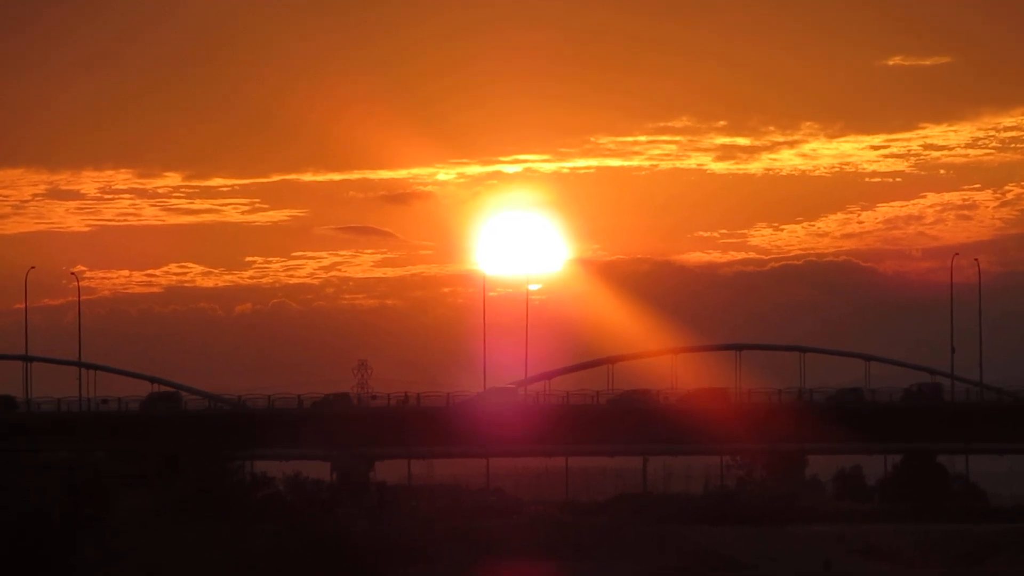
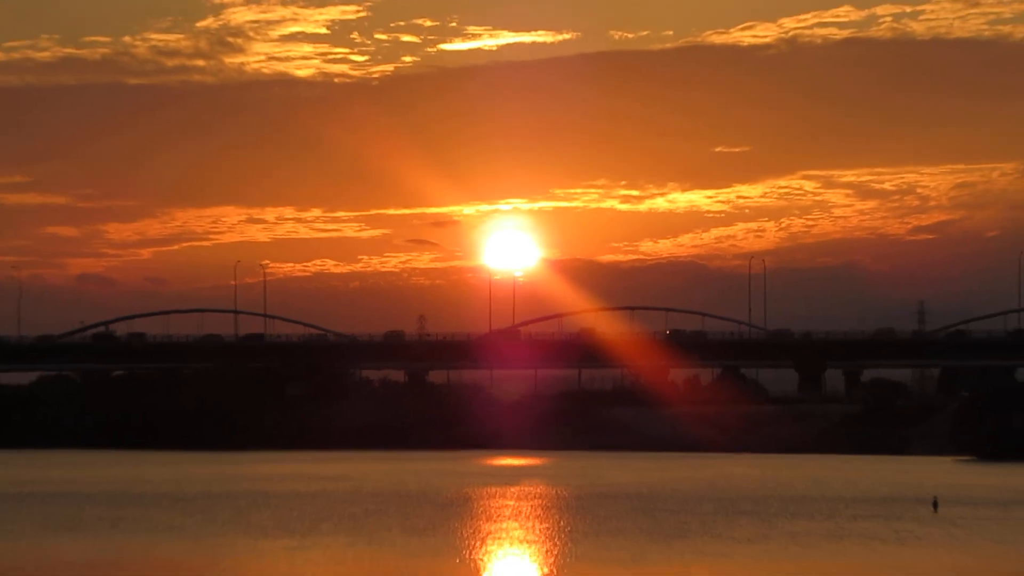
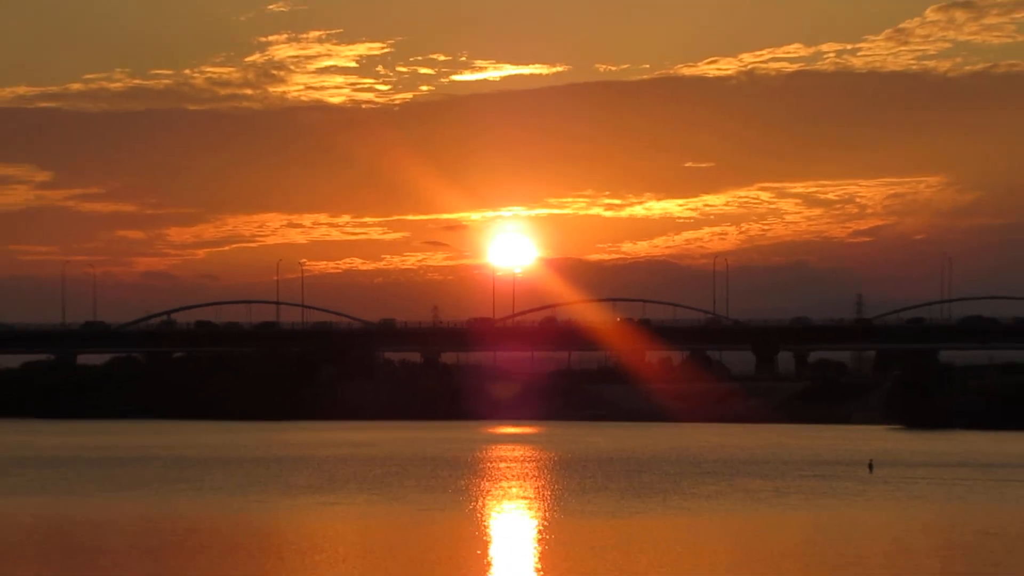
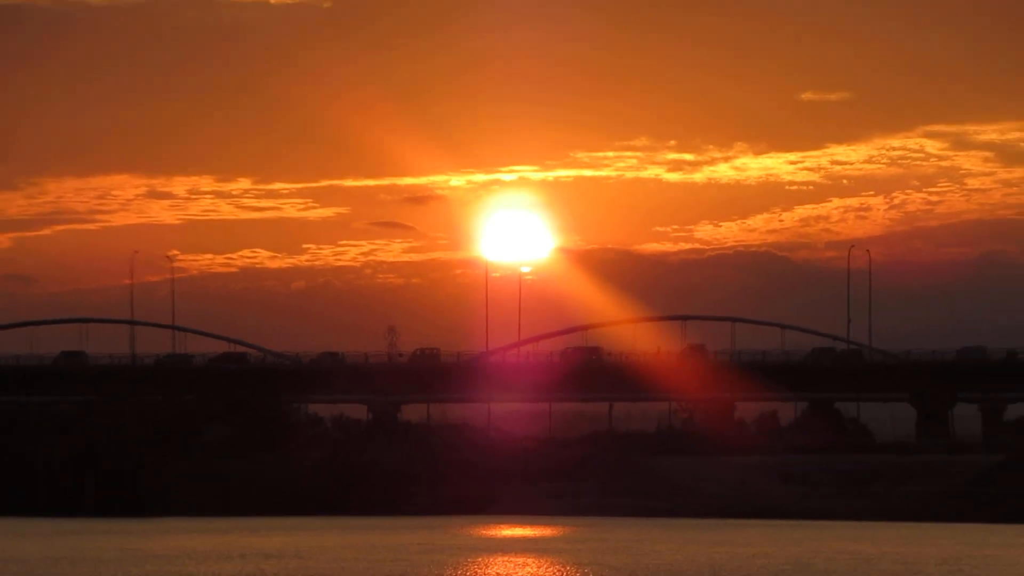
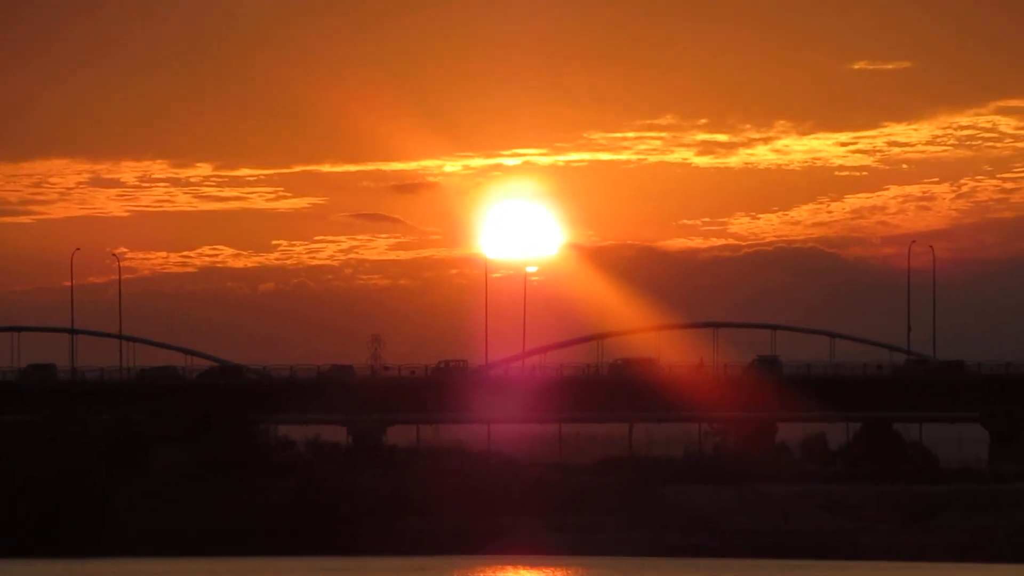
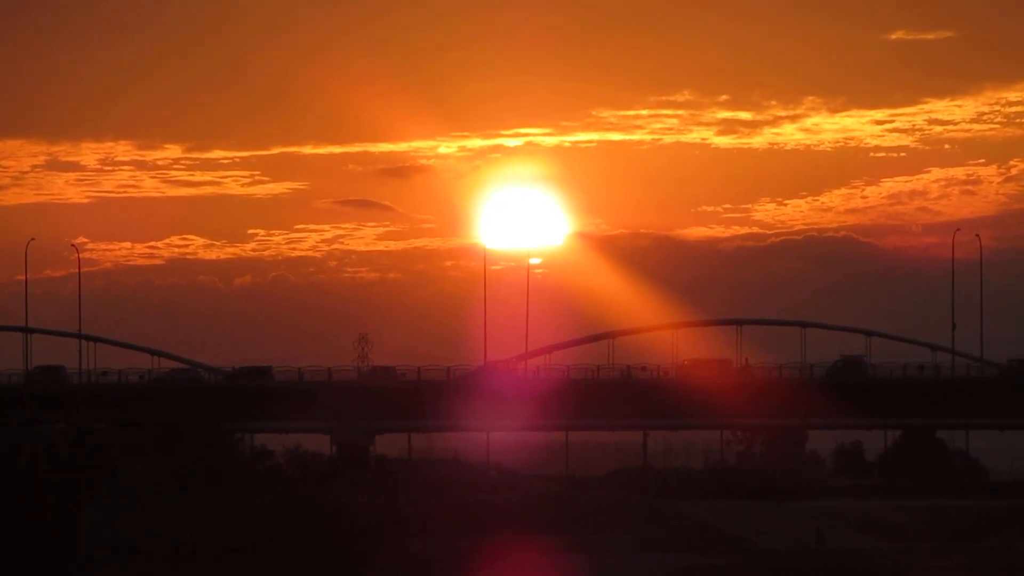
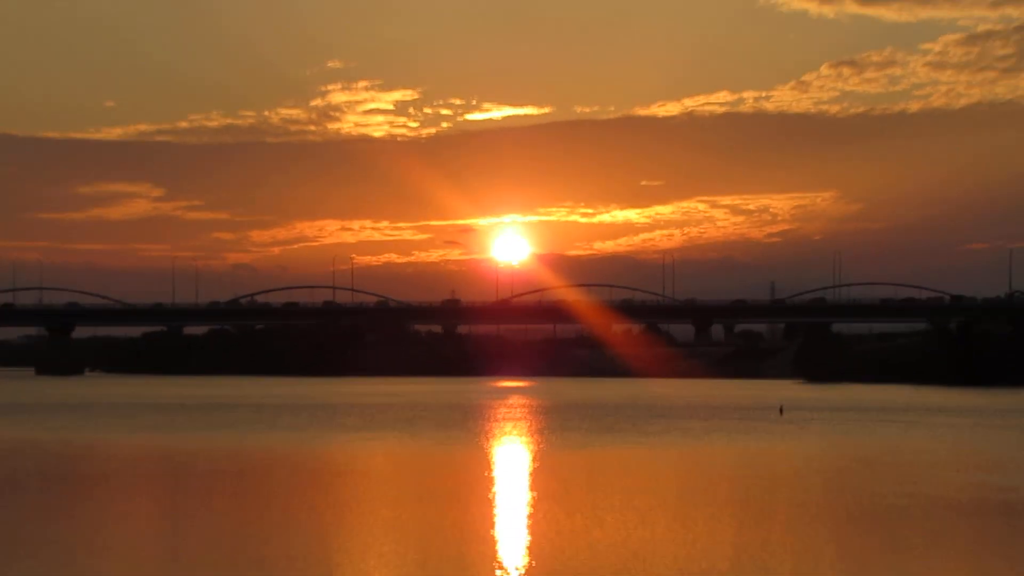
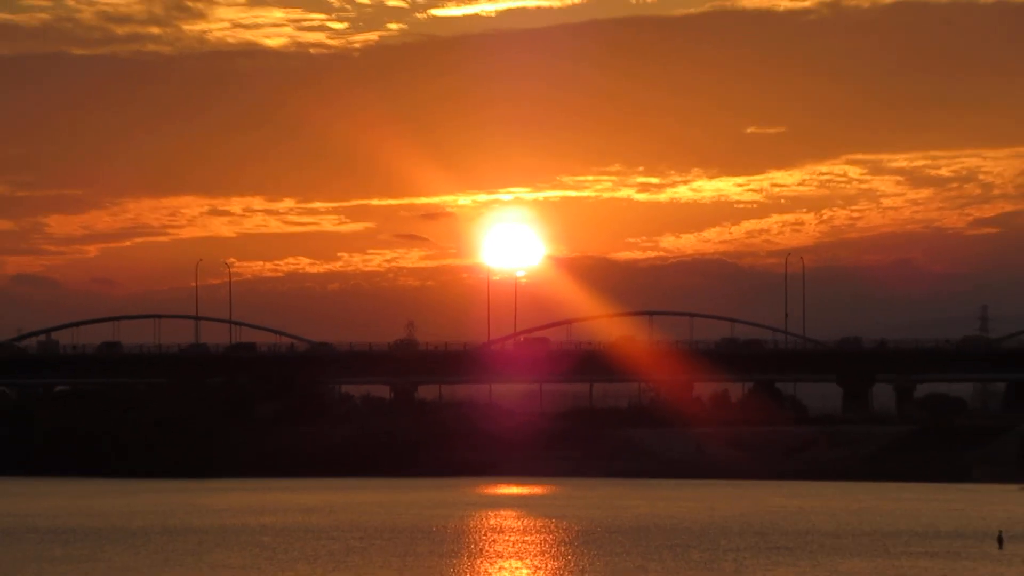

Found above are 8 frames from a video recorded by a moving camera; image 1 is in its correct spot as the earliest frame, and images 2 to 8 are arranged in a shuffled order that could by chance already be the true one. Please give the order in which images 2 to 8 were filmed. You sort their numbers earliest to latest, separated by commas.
6, 5, 4, 8, 2, 3, 7
